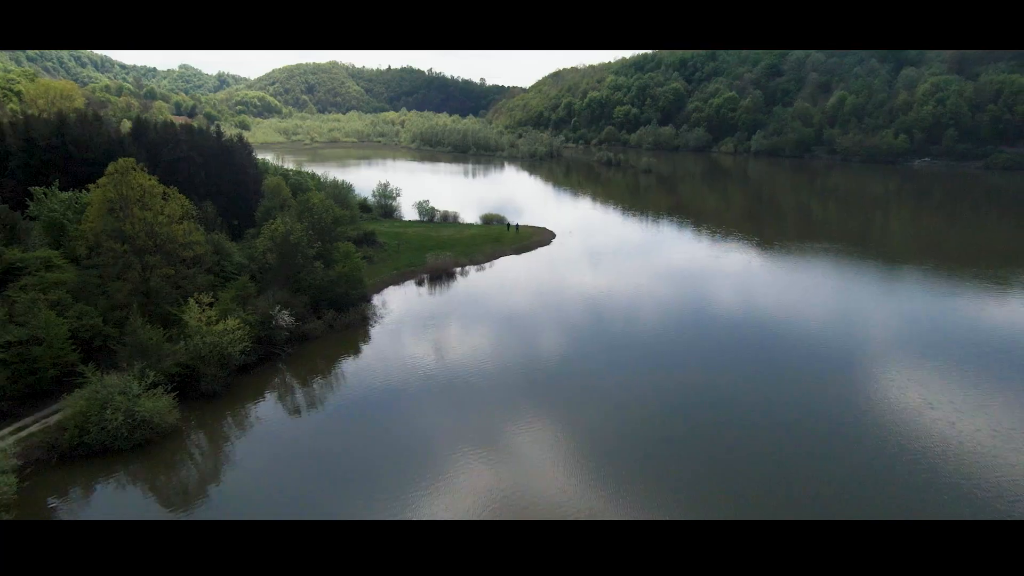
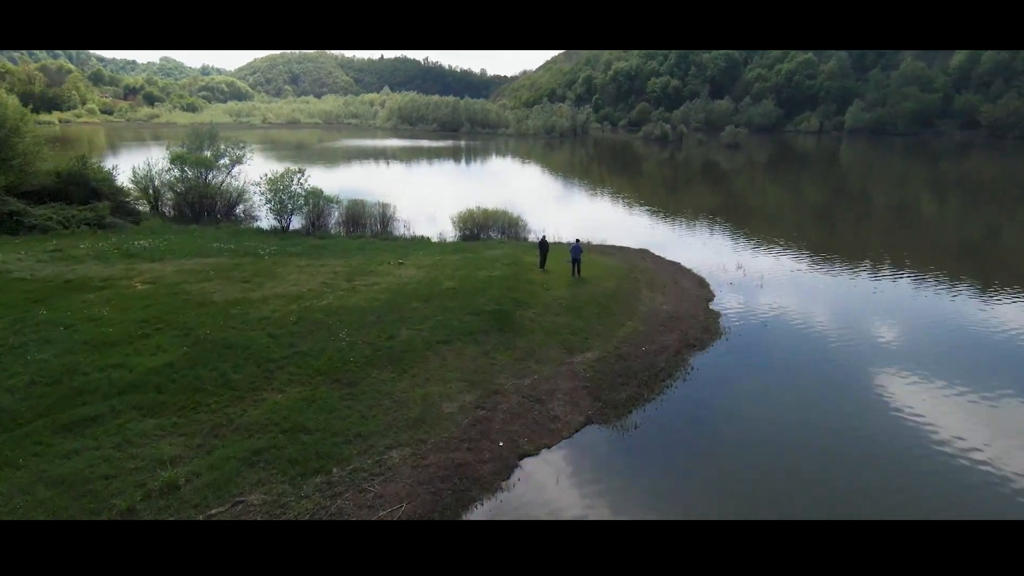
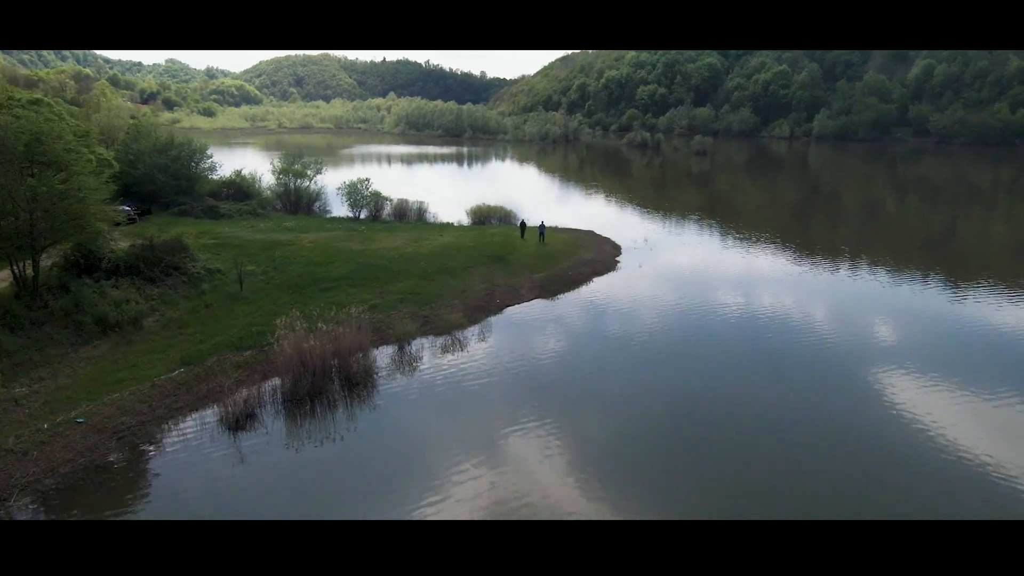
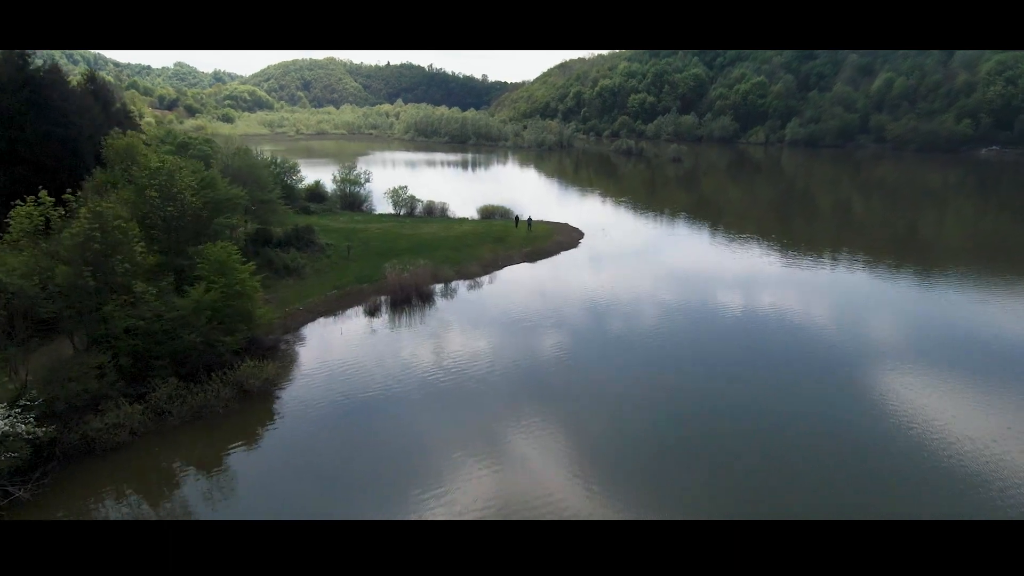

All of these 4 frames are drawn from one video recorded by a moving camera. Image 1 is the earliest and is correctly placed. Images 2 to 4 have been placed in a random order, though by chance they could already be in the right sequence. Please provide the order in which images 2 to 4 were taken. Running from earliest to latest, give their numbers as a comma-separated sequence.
4, 3, 2
